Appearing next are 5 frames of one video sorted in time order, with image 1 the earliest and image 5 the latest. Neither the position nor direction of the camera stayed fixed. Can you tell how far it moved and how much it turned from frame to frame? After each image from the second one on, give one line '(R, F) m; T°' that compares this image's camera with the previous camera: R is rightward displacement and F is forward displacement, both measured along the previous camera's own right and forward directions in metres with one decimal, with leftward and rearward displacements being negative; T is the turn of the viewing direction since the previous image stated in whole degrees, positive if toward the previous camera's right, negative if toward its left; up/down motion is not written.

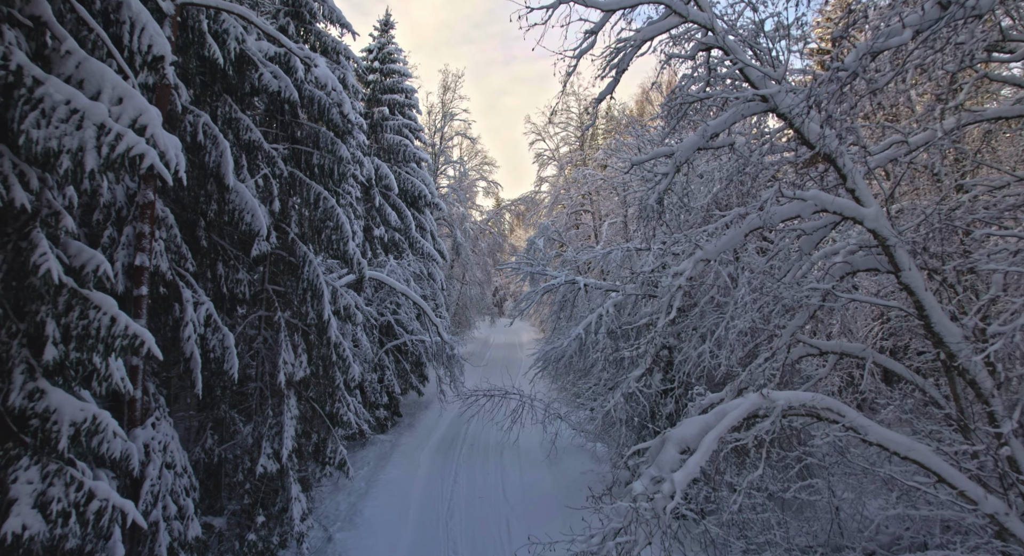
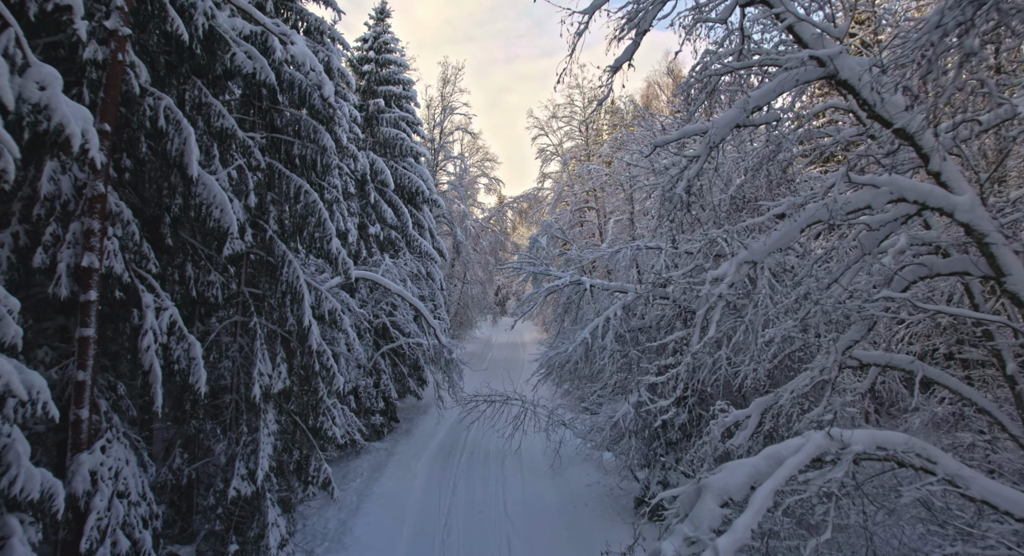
(0.0, +0.7) m; 0°
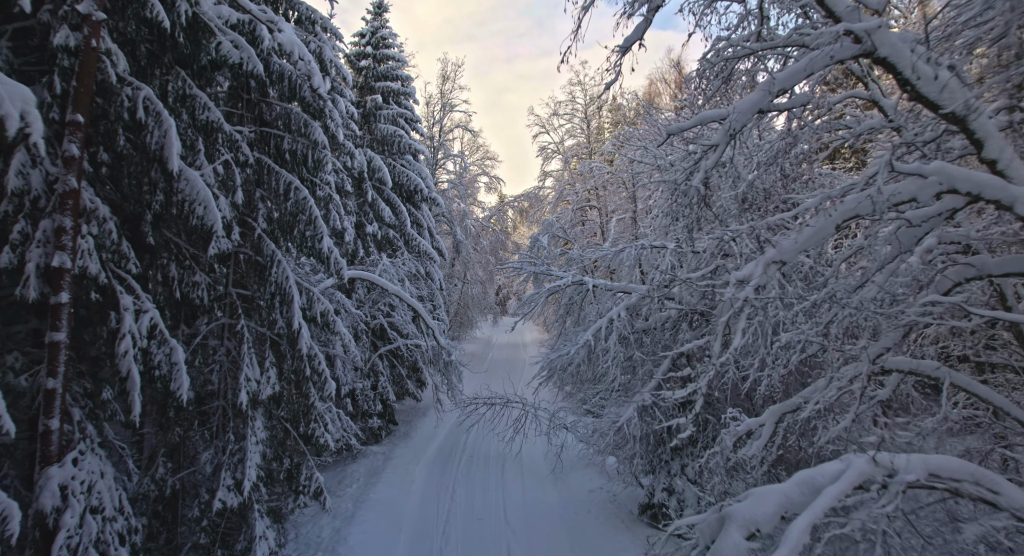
(0.0, +0.3) m; 0°
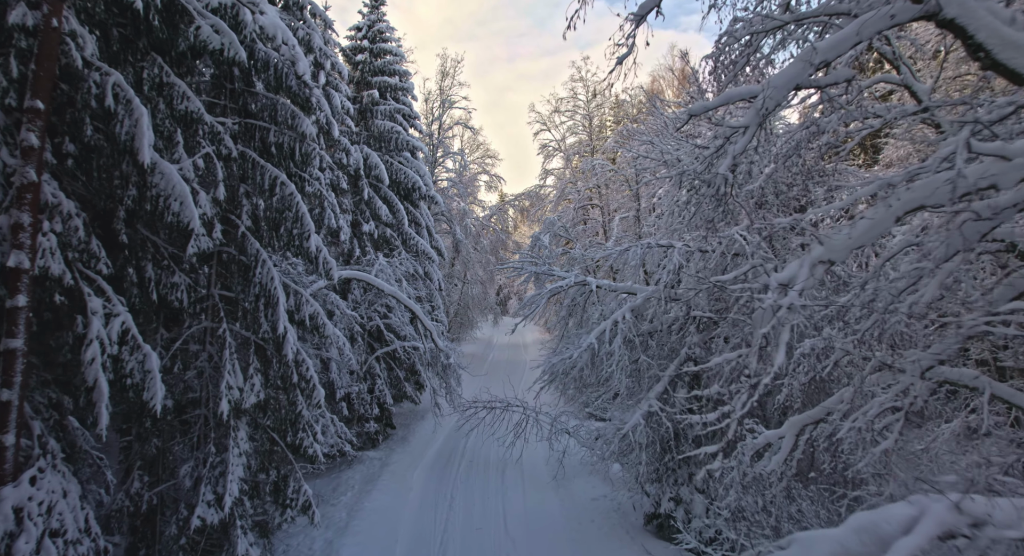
(0.0, +0.4) m; 0°
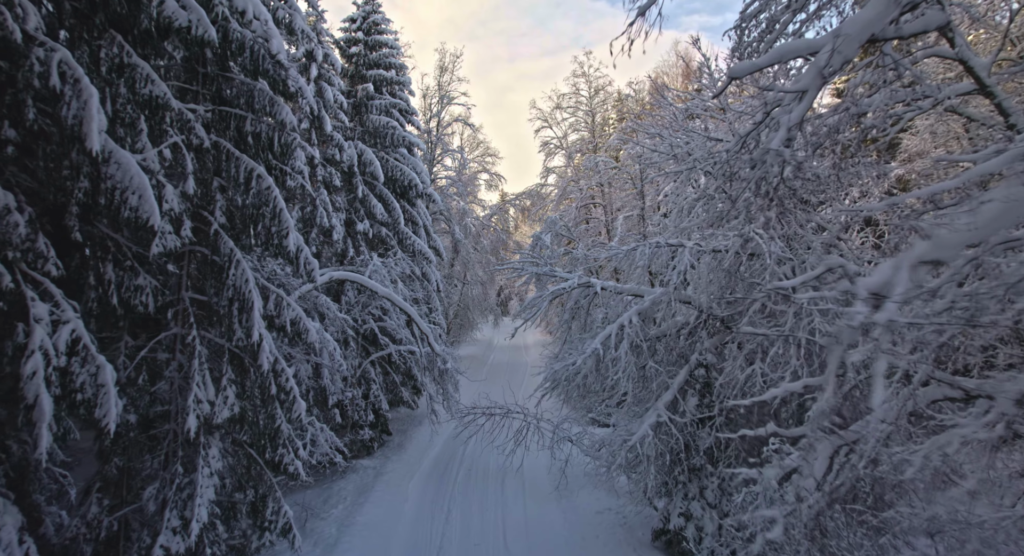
(0.0, +0.6) m; 0°
